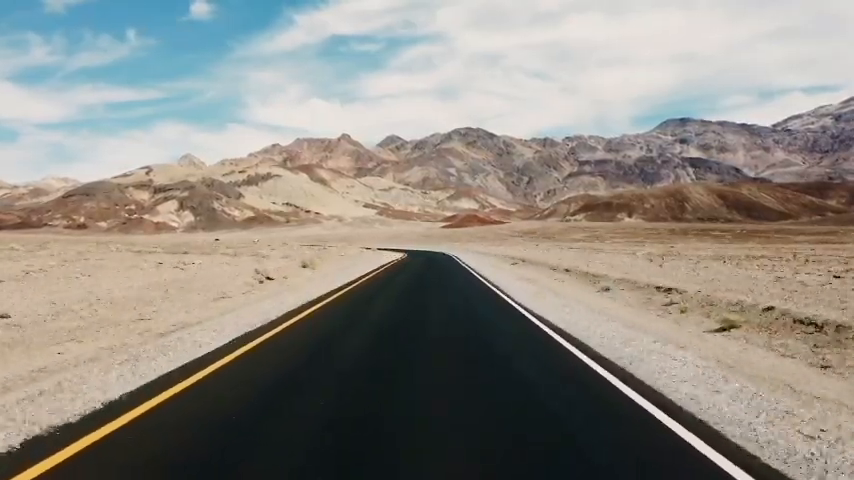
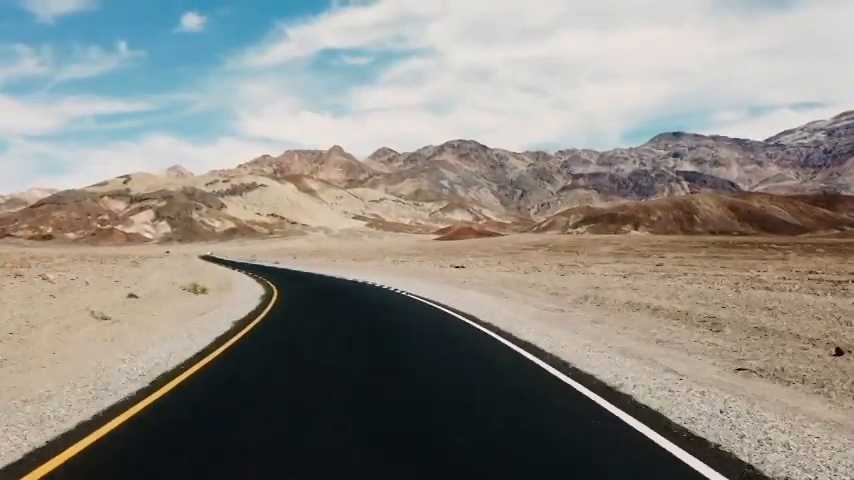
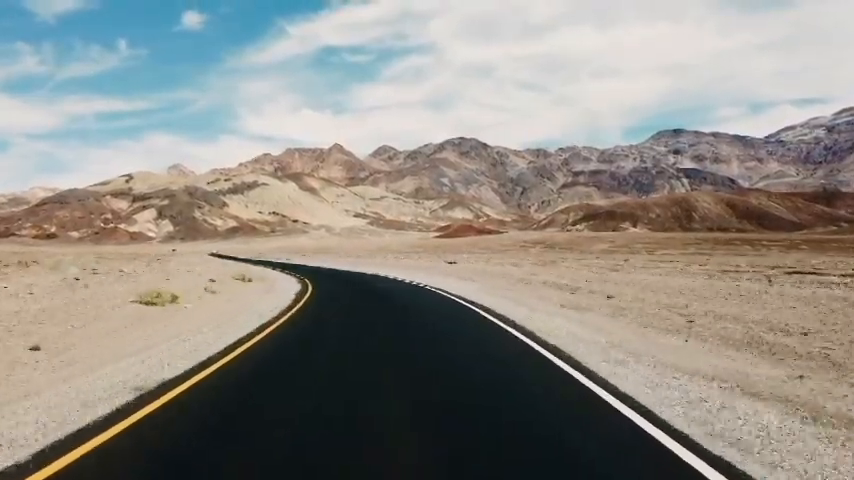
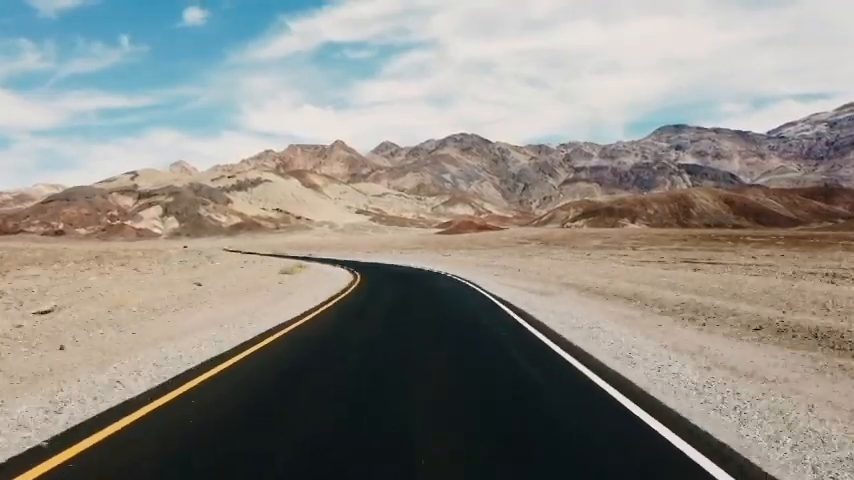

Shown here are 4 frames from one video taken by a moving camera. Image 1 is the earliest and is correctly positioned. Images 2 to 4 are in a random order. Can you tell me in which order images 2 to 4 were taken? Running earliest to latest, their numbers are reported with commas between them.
4, 3, 2
